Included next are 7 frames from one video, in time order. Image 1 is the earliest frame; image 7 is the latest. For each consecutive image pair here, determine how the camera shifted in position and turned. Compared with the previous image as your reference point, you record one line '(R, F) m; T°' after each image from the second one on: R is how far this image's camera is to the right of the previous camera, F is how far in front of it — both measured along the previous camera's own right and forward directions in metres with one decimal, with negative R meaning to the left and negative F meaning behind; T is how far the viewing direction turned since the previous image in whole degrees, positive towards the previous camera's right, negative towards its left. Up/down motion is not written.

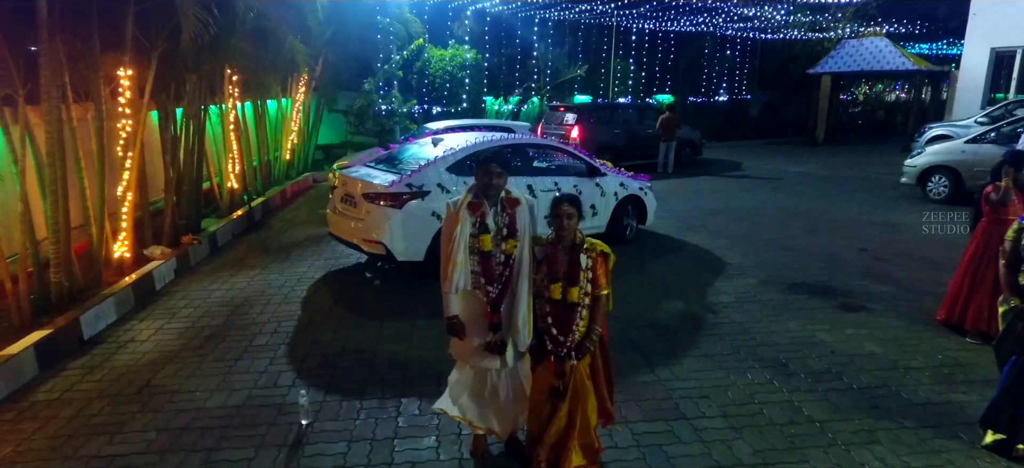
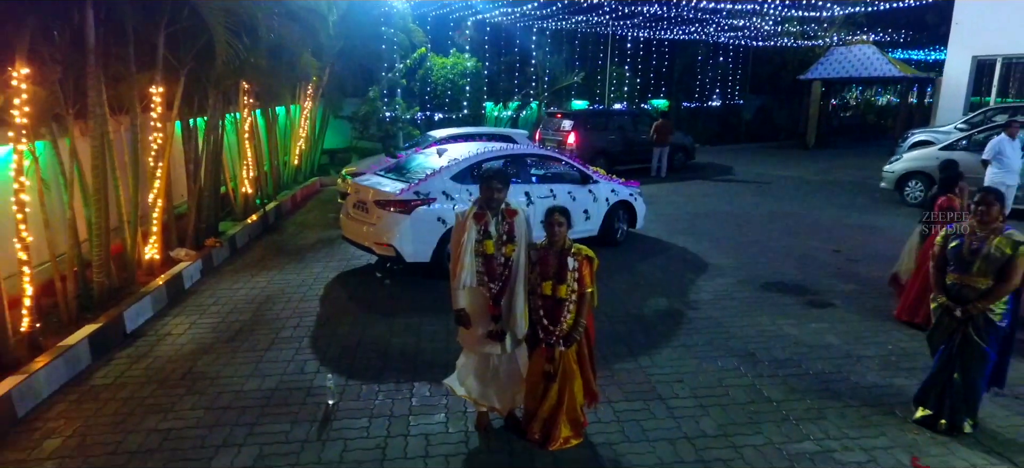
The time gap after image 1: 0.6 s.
(0.0, -0.5) m; 0°
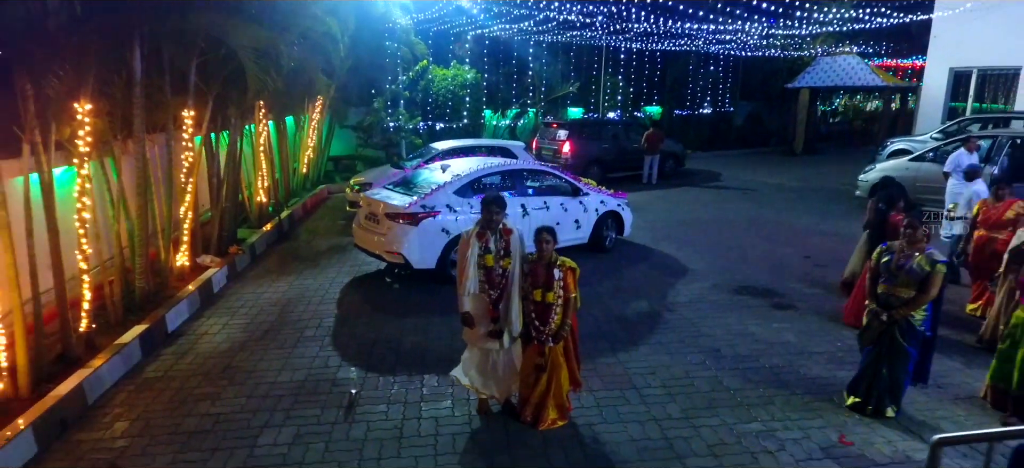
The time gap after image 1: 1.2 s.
(0.0, -0.6) m; 0°
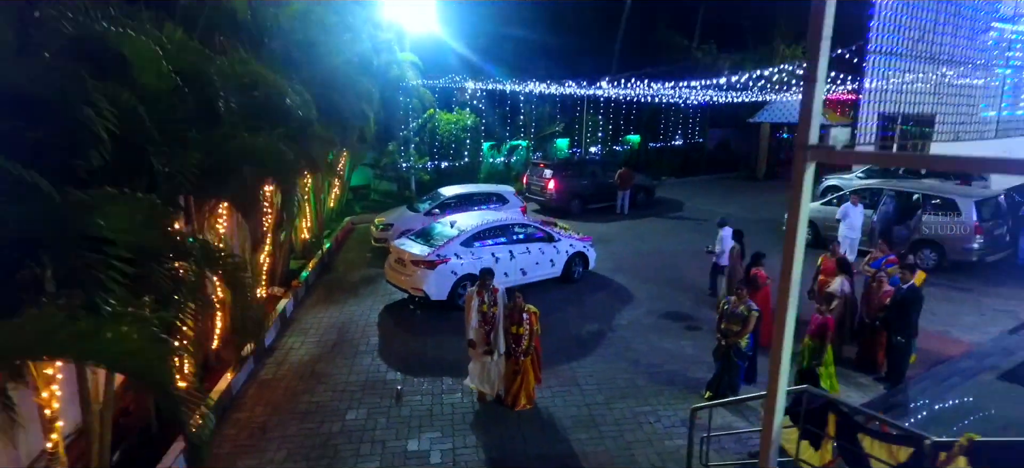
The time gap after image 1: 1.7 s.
(+0.1, -2.5) m; 0°
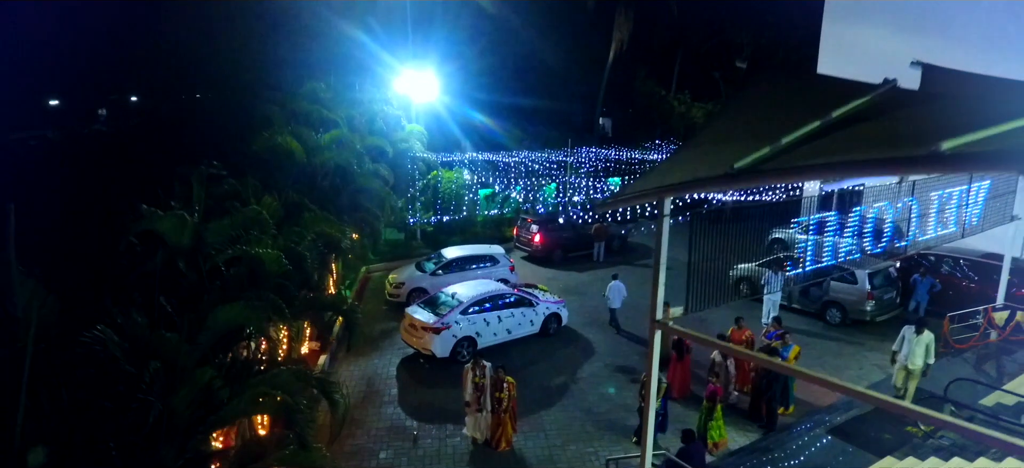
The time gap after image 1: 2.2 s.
(+0.2, -2.7) m; 0°
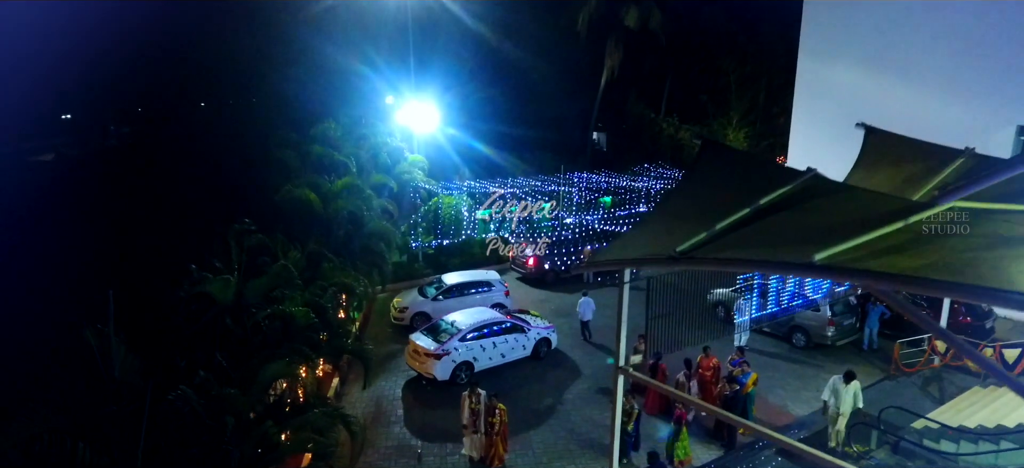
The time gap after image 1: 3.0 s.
(+0.1, -1.3) m; 0°
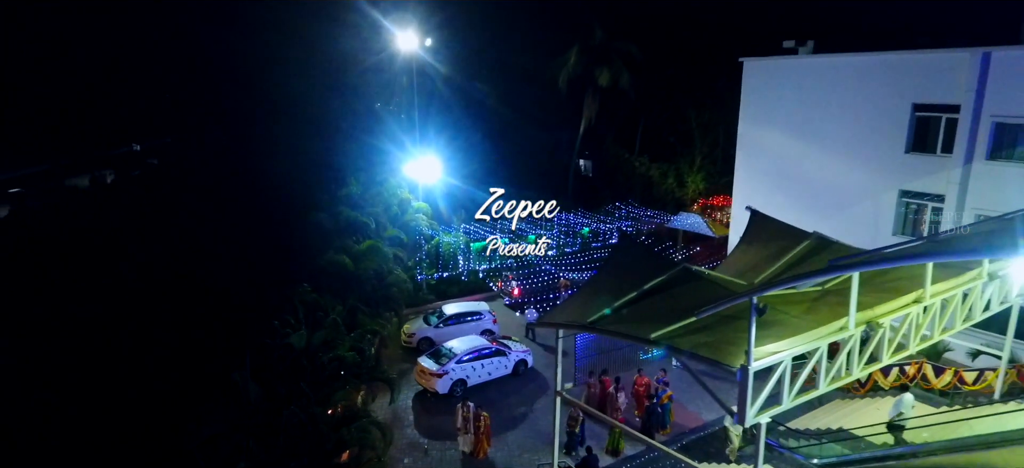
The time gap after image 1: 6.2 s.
(+0.4, -4.1) m; 0°
